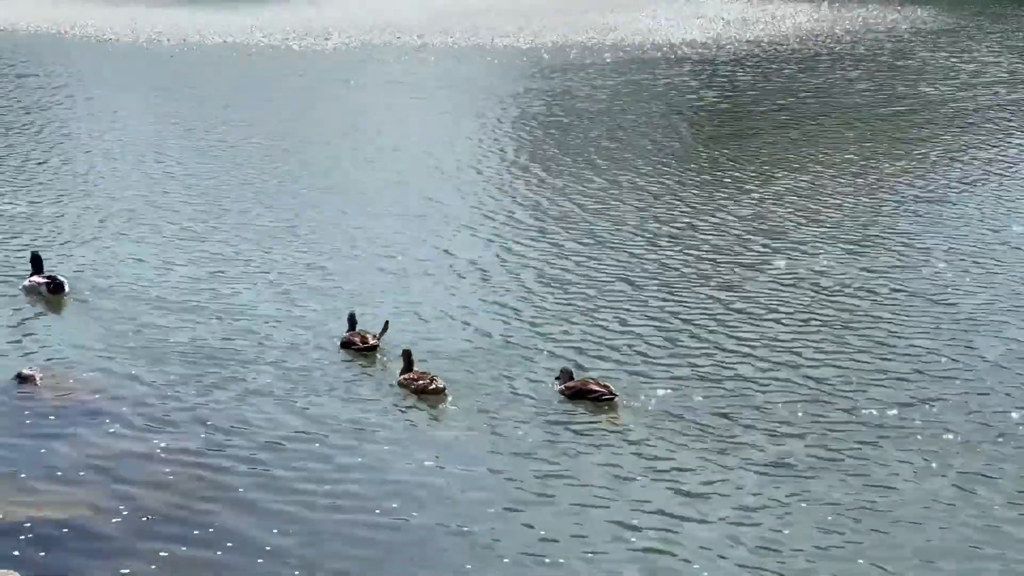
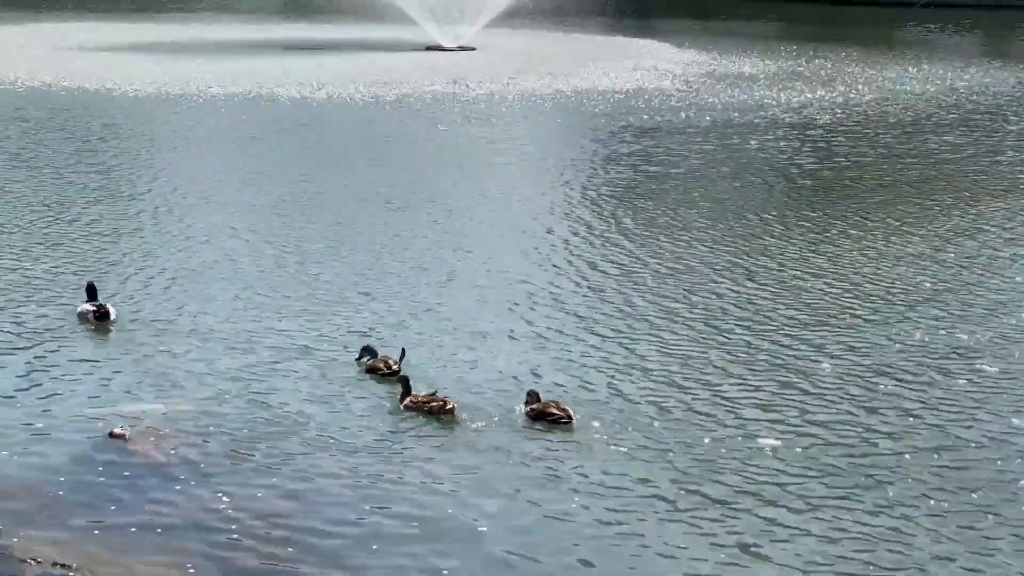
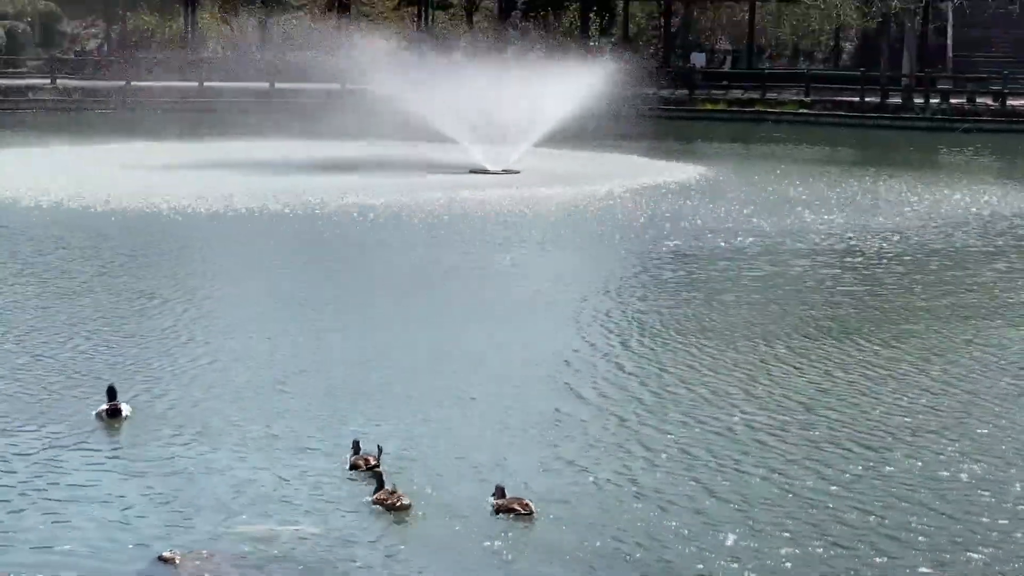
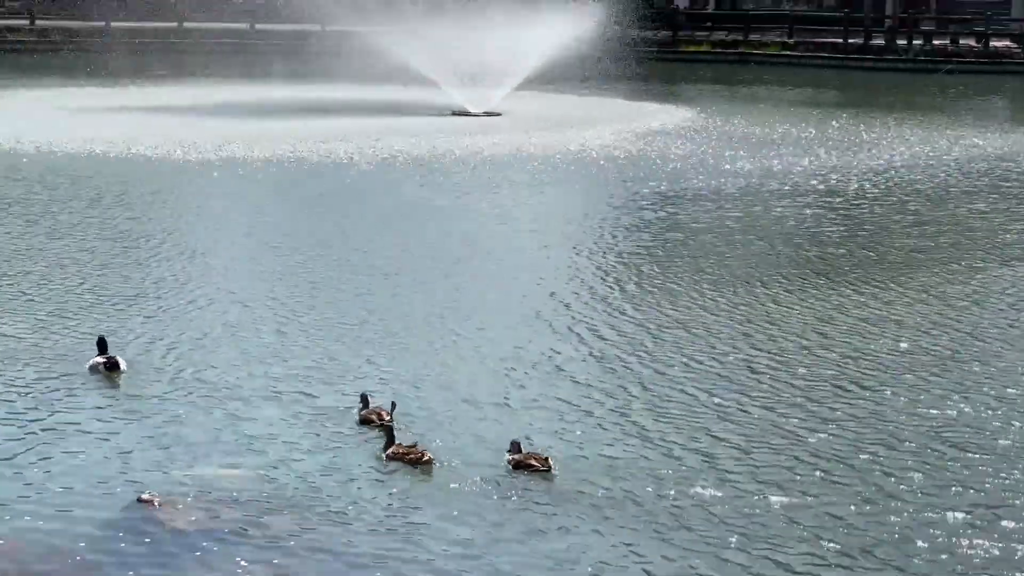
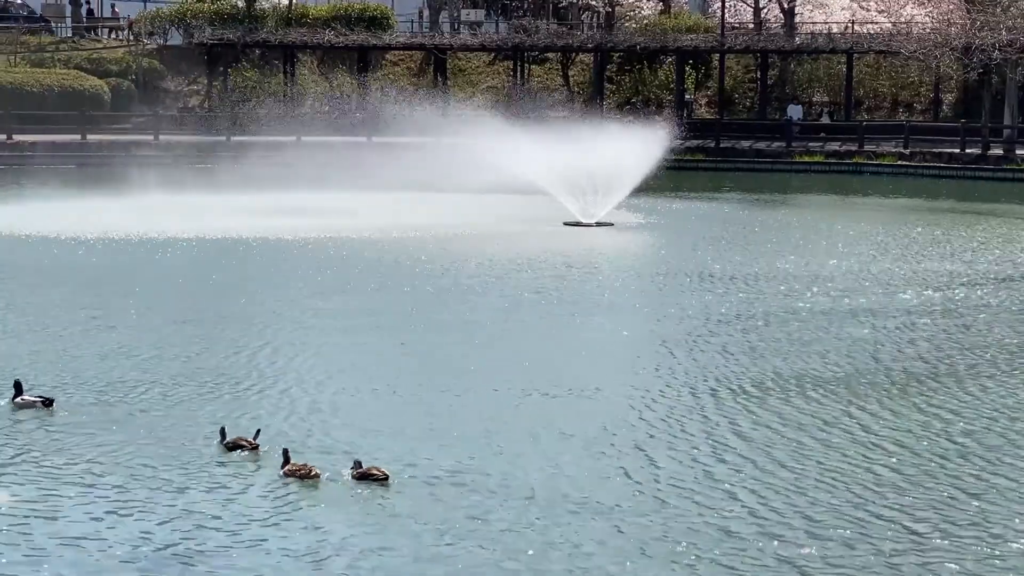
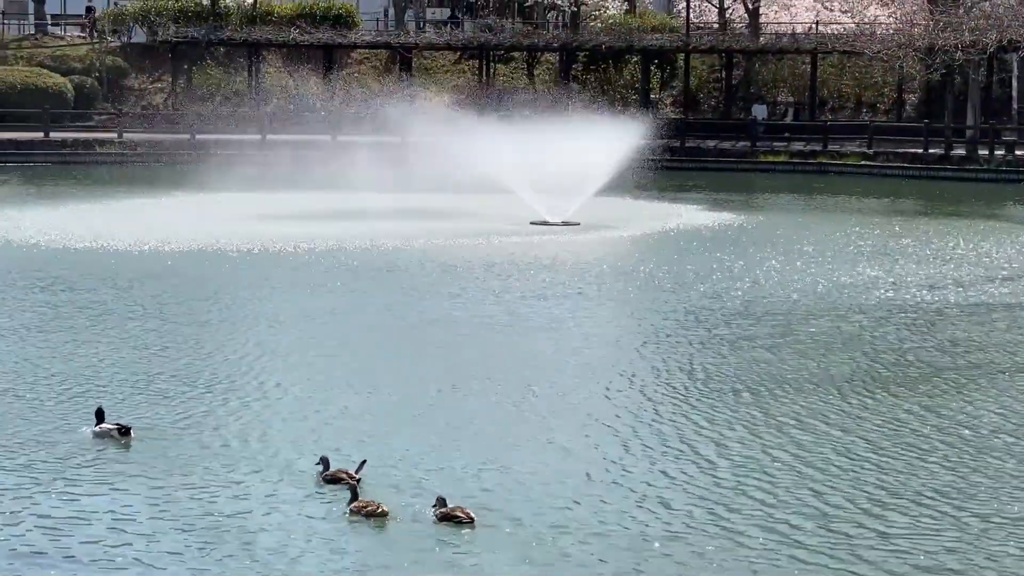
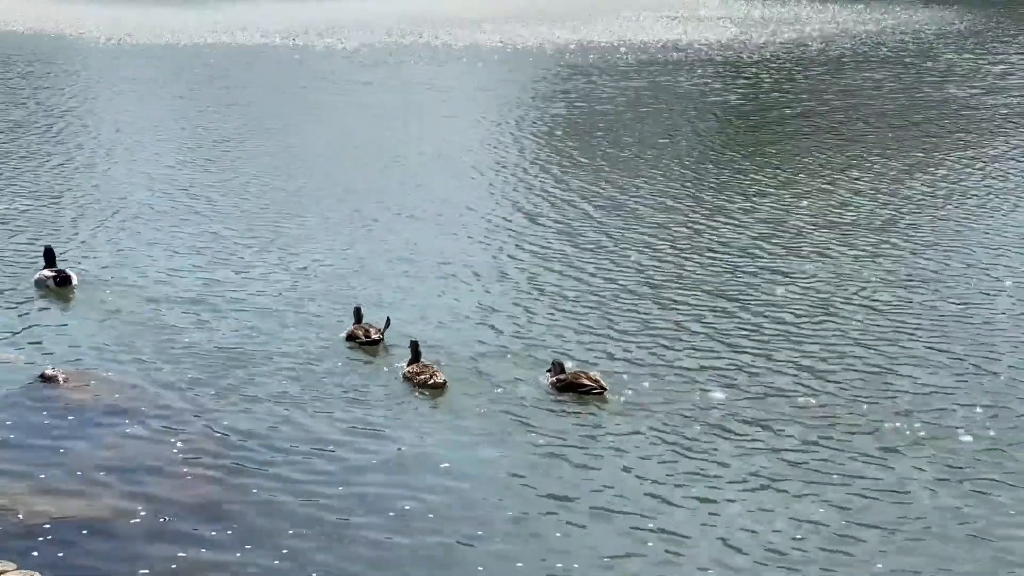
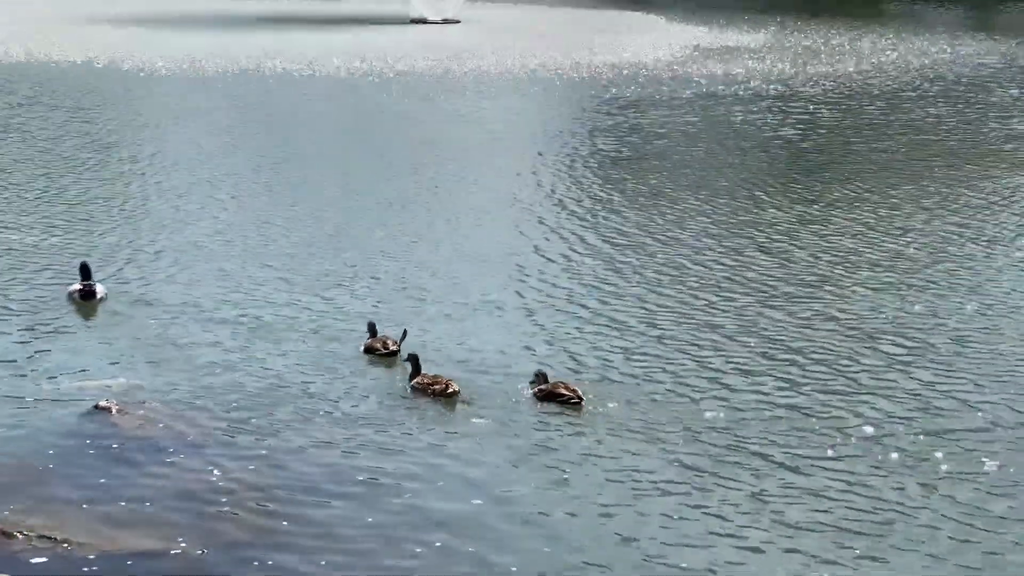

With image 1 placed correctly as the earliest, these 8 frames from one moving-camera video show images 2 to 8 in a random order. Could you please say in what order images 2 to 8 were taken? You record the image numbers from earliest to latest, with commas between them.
7, 8, 2, 4, 3, 6, 5
